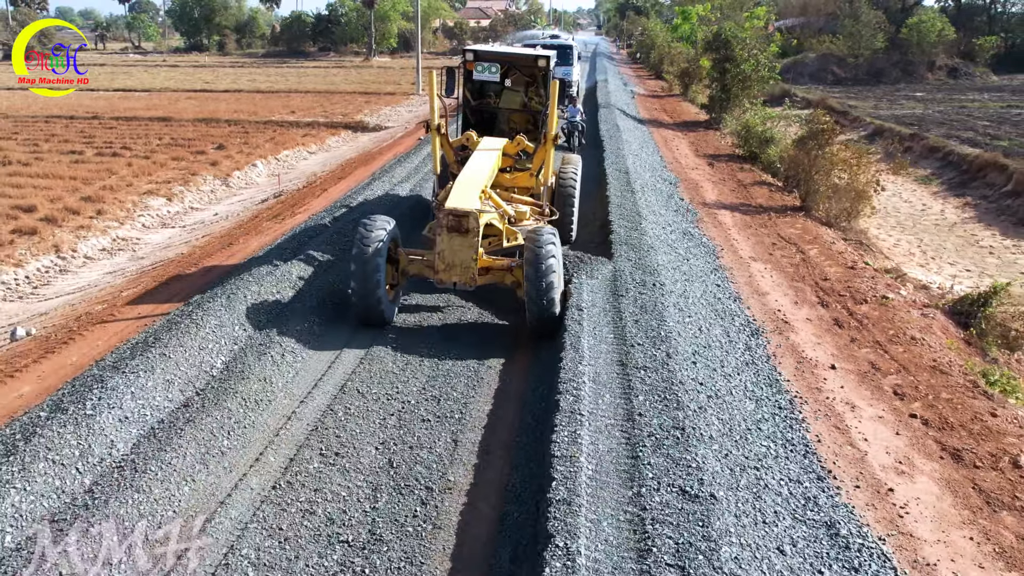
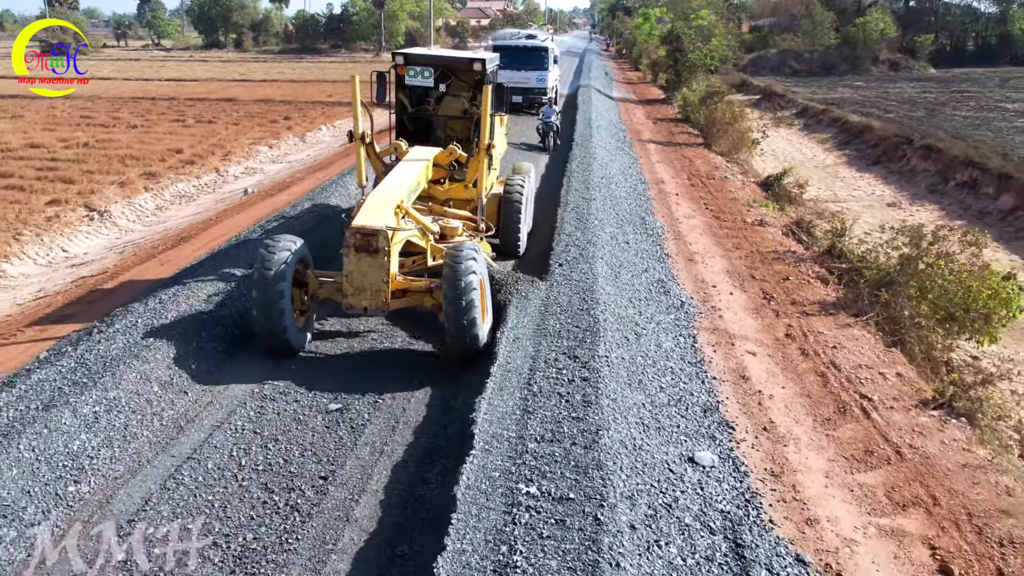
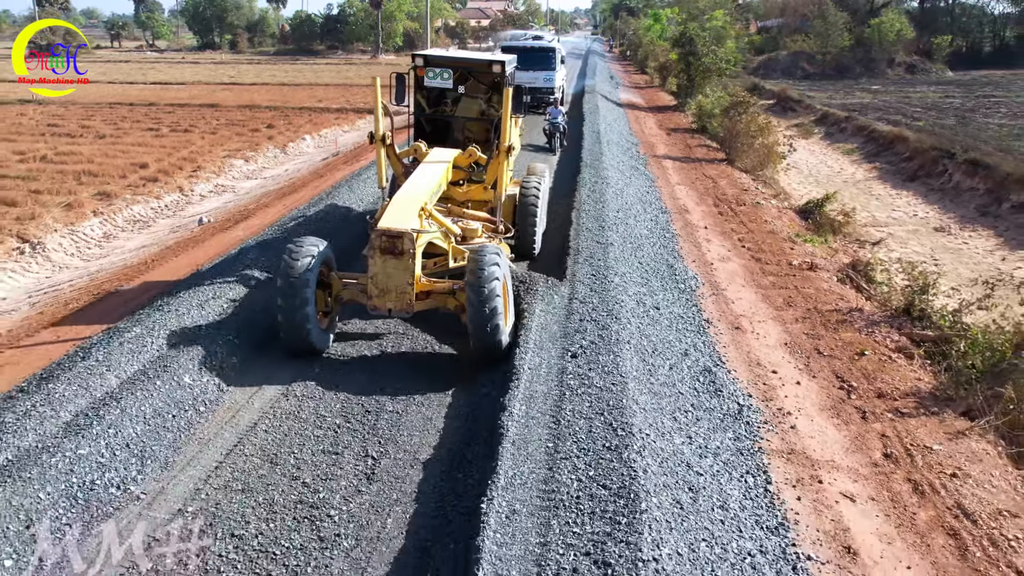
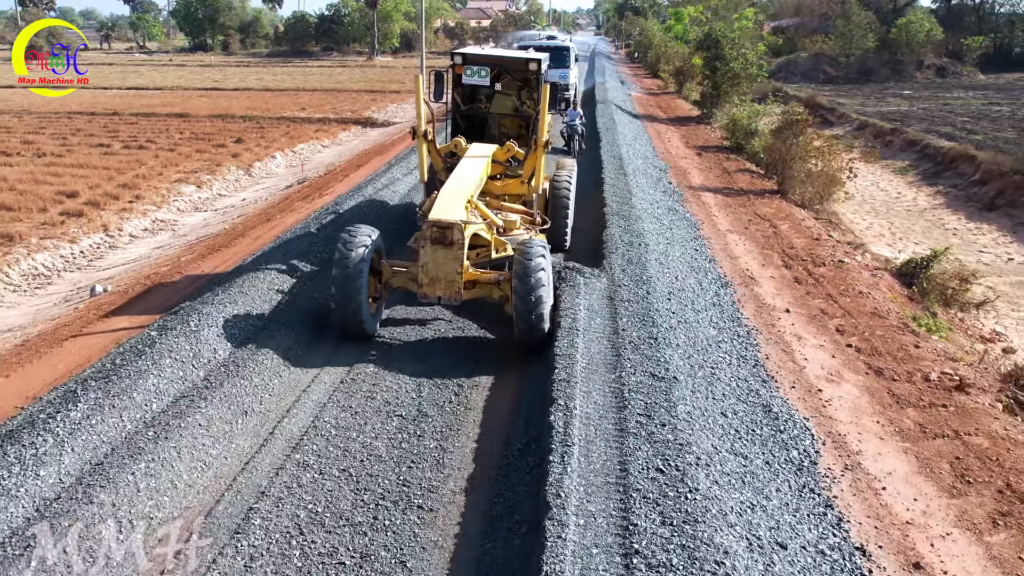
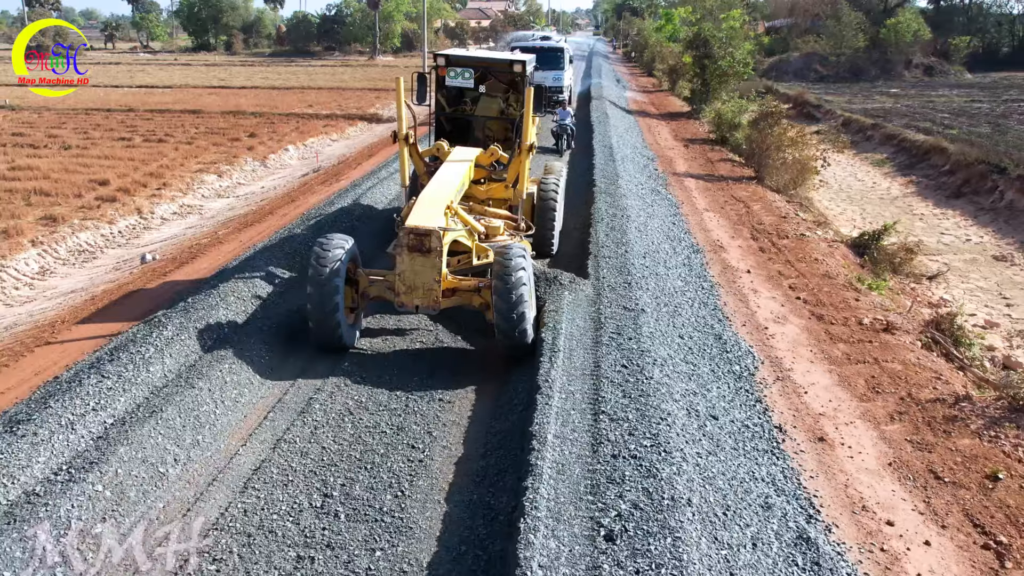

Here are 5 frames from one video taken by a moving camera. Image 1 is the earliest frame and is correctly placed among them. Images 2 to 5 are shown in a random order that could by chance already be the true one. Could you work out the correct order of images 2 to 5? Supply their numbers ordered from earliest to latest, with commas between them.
4, 5, 3, 2
